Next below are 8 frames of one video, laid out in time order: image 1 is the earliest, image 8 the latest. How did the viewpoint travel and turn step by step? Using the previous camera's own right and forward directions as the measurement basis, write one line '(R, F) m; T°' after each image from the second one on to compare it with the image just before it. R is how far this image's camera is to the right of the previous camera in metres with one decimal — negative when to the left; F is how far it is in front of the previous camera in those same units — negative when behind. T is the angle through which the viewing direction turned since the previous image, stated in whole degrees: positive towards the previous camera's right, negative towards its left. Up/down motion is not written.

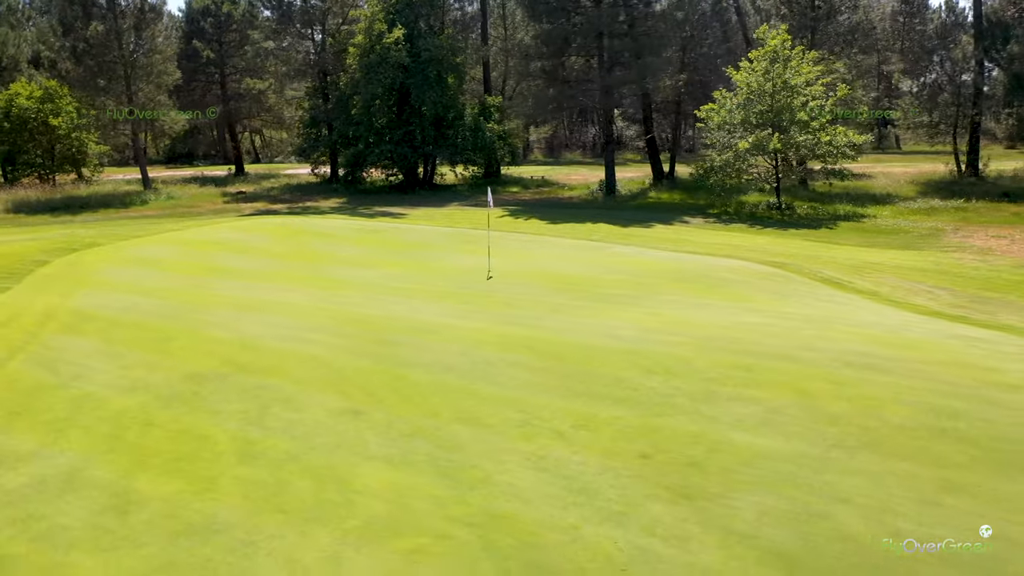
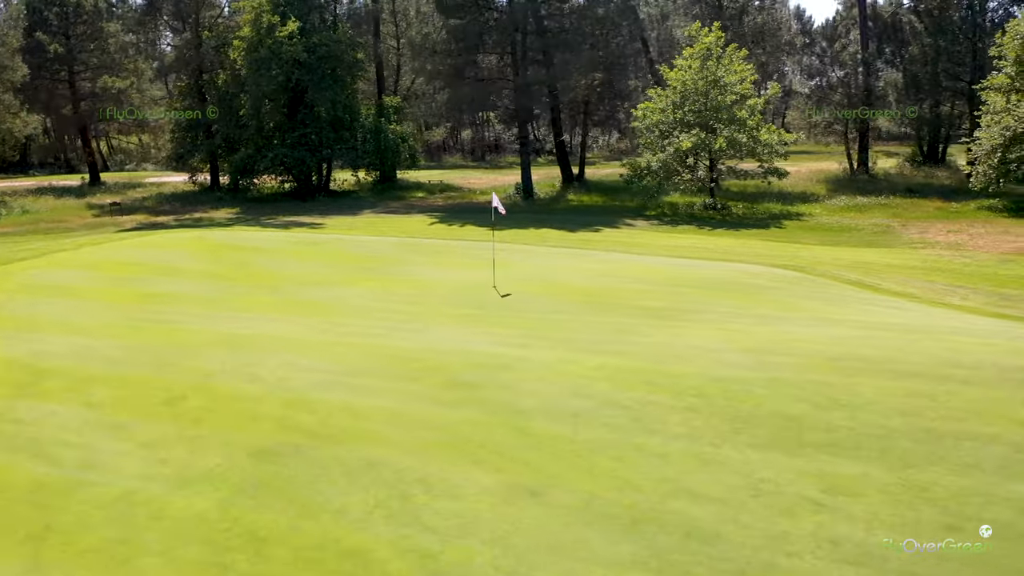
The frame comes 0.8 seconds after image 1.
(-2.4, +1.9) m; +10°
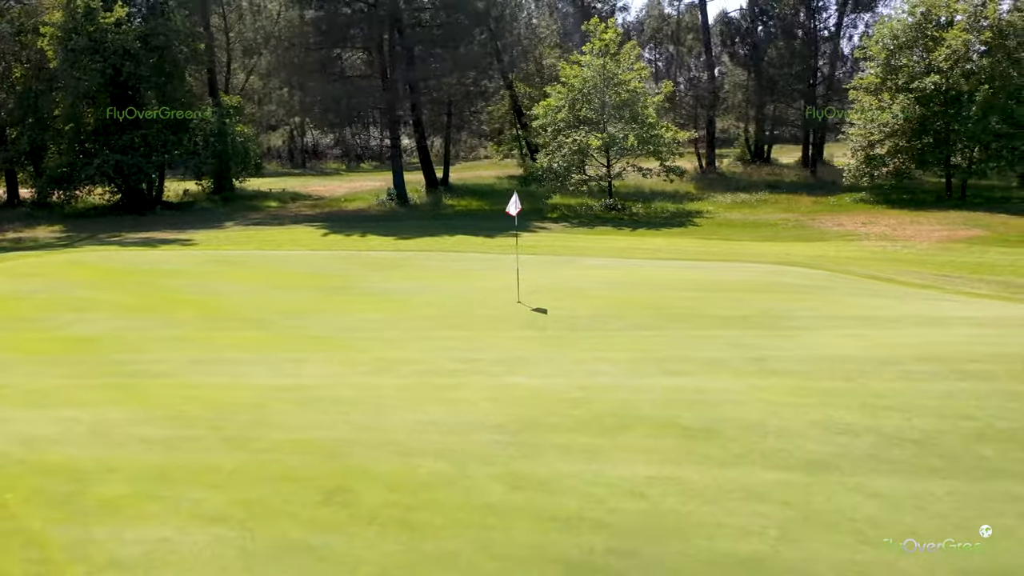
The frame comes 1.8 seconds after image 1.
(-3.0, +2.1) m; +15°
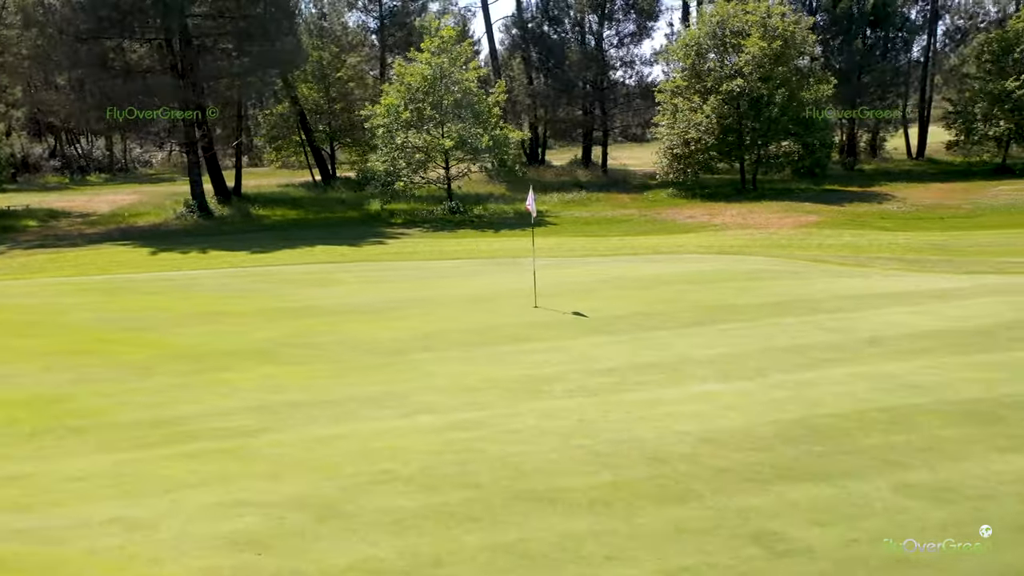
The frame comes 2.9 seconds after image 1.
(-3.4, +1.5) m; +19°
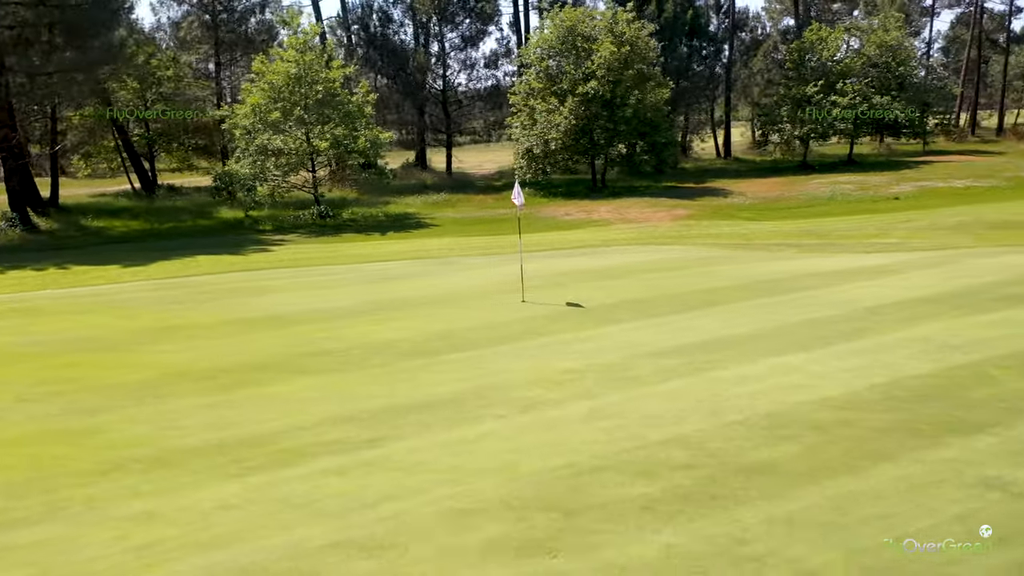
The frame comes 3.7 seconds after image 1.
(-2.1, +0.4) m; +14°
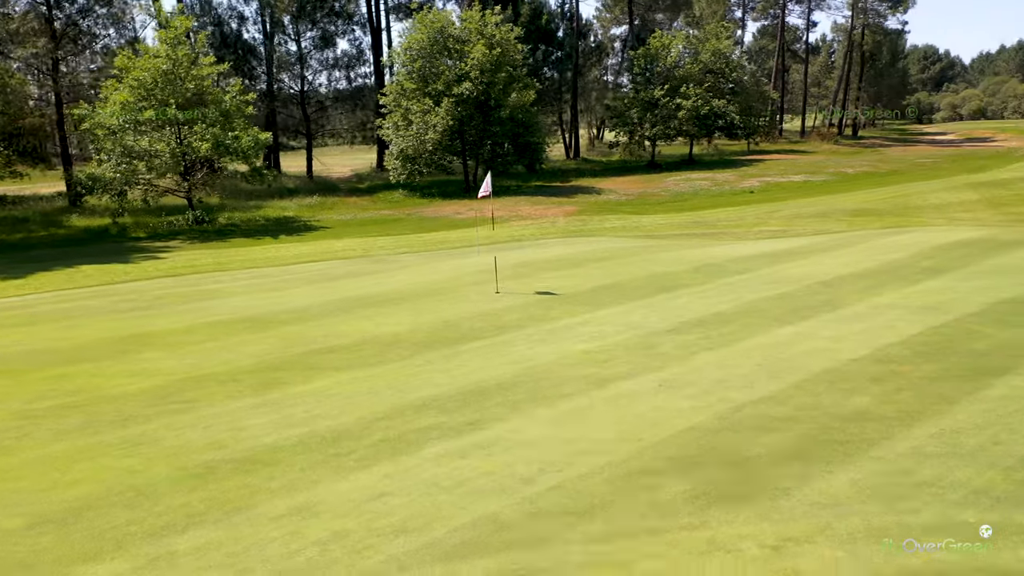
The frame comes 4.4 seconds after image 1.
(-1.7, 0.0) m; +12°
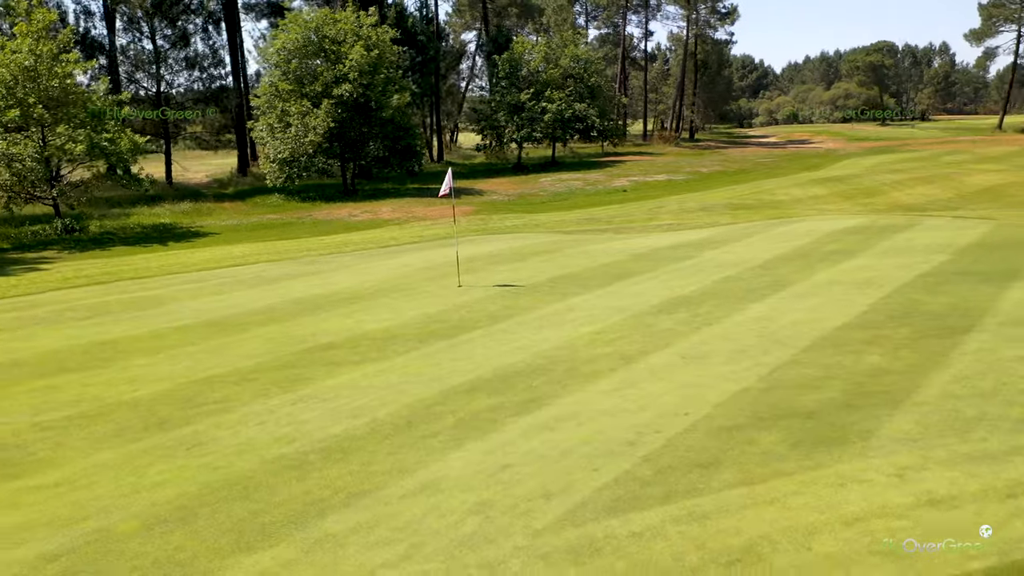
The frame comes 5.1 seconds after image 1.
(-1.4, -0.1) m; +11°
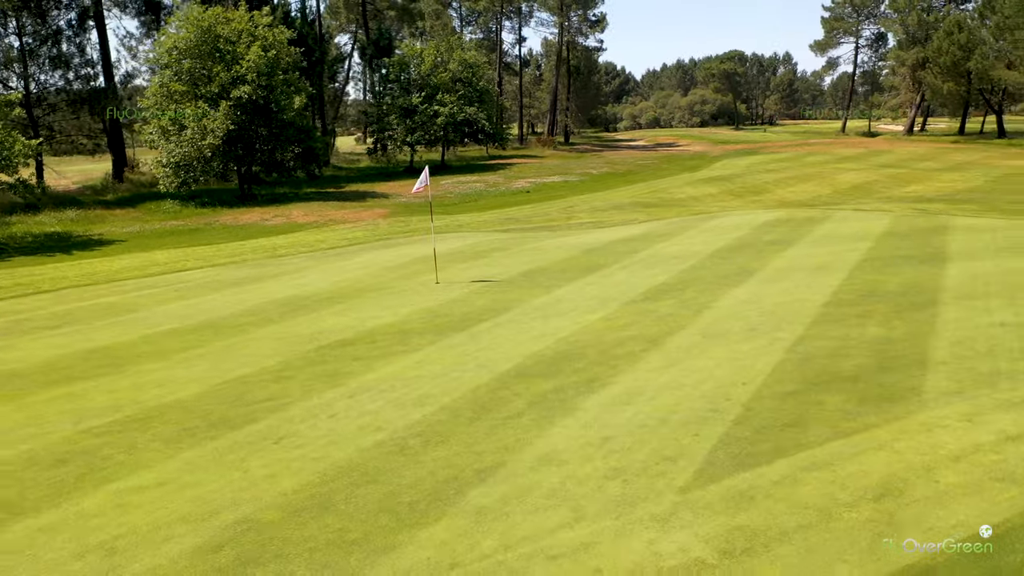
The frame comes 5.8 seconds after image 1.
(-1.3, -0.2) m; +9°
